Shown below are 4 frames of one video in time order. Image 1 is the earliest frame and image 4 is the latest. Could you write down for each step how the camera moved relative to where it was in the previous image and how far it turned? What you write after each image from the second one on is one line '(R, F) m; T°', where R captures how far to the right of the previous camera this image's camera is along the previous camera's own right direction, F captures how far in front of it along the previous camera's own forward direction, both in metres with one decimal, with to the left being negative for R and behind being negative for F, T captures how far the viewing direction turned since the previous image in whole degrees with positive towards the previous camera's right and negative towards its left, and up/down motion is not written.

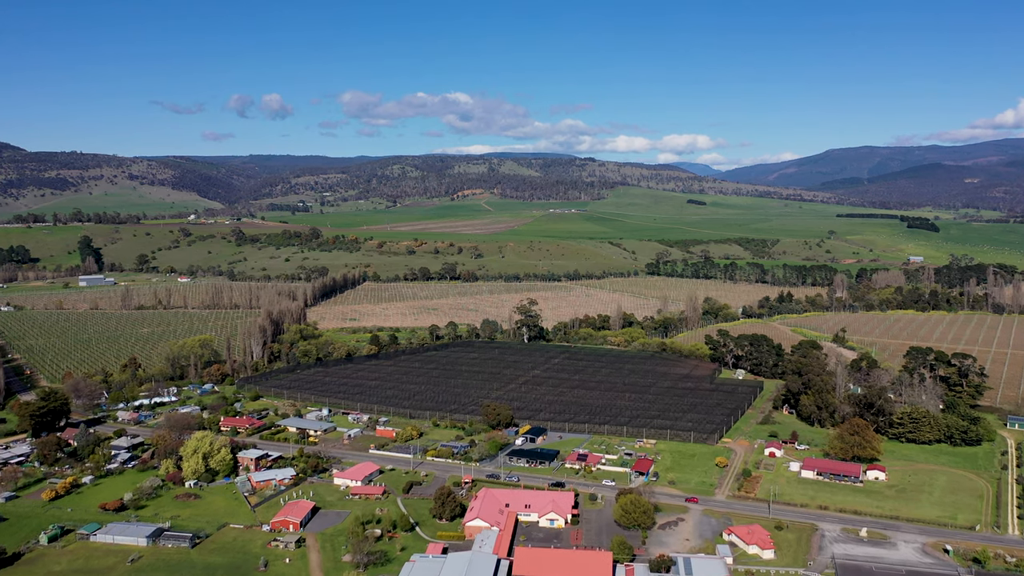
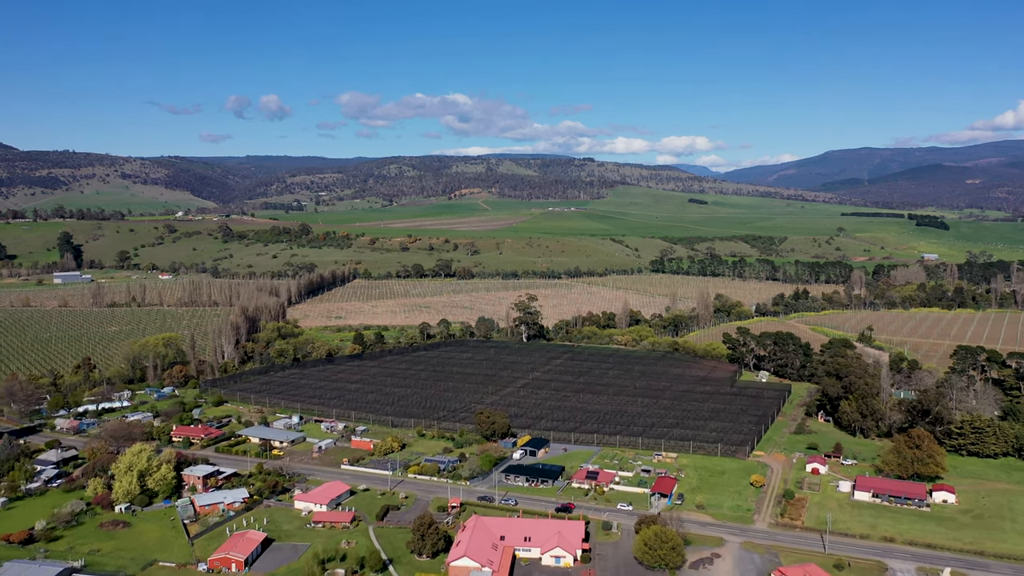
(+0.1, +7.5) m; 0°
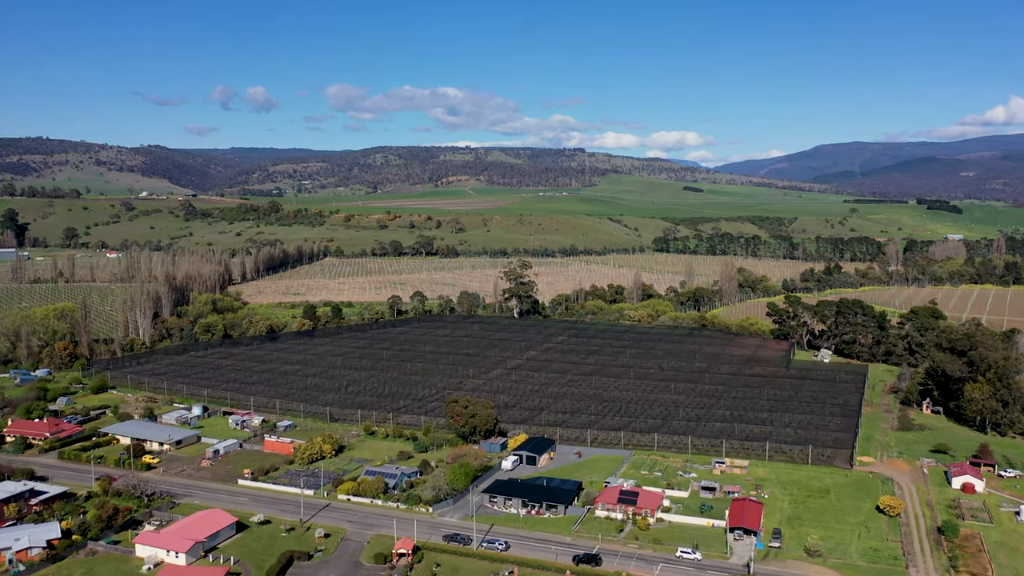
(0.0, +15.0) m; +1°
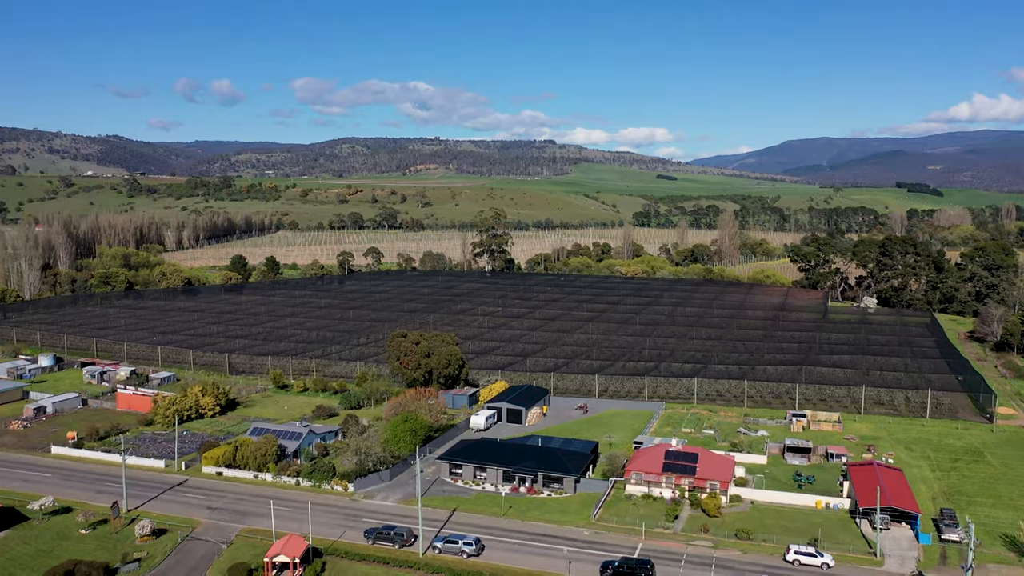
(-0.1, +10.2) m; +2°
